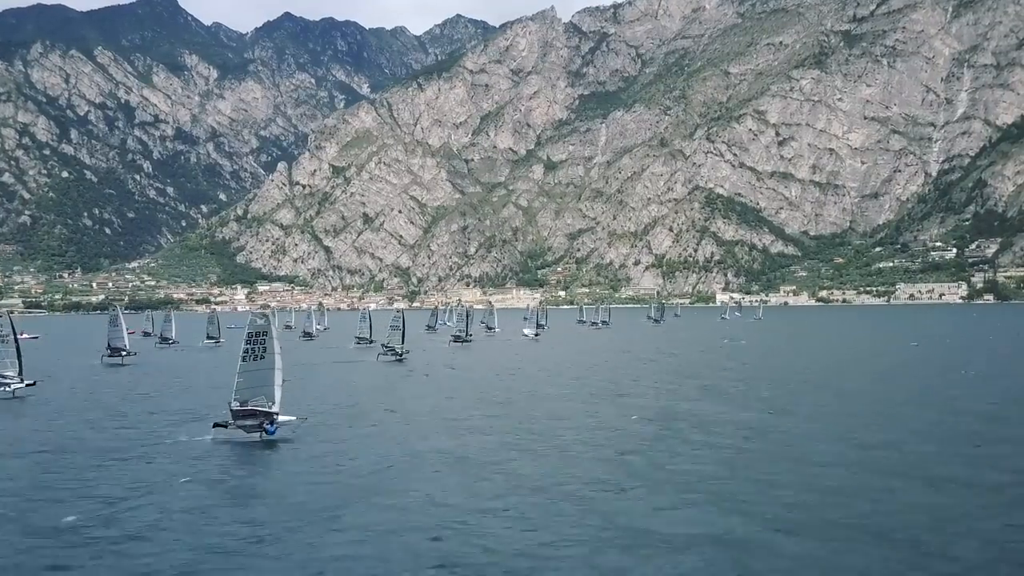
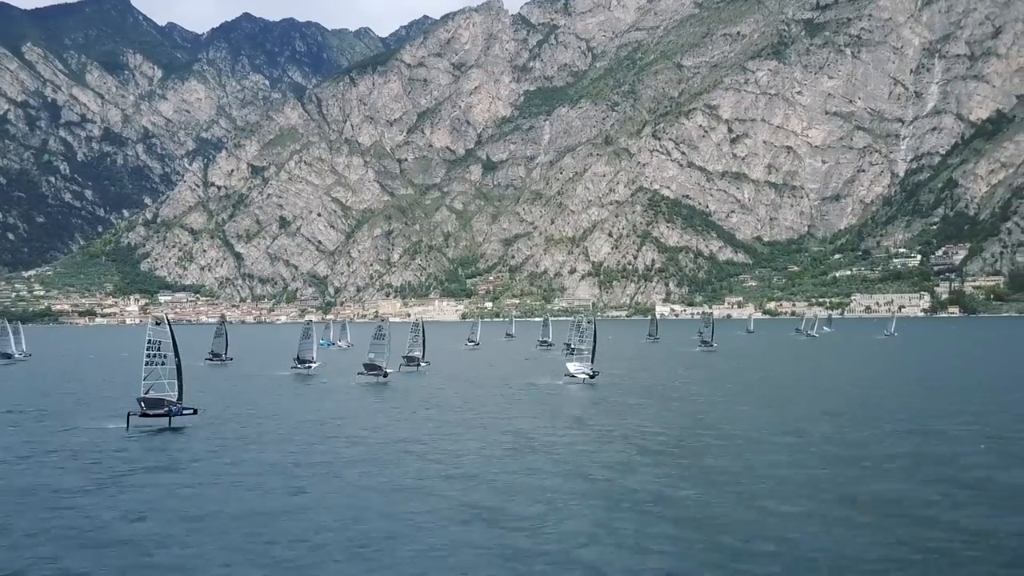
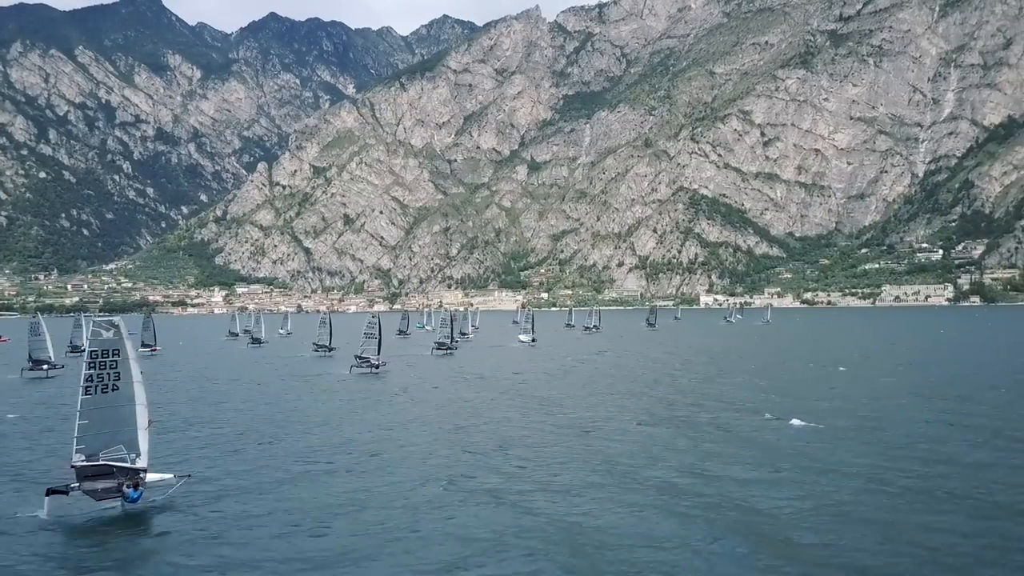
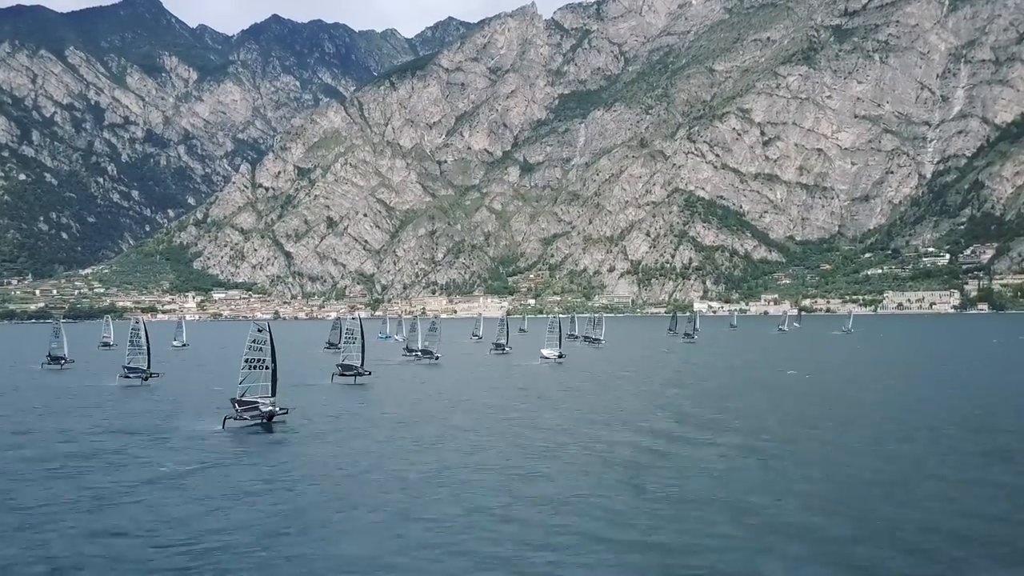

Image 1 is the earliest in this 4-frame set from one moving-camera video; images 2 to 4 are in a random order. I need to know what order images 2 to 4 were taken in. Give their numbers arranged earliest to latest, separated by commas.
3, 4, 2
